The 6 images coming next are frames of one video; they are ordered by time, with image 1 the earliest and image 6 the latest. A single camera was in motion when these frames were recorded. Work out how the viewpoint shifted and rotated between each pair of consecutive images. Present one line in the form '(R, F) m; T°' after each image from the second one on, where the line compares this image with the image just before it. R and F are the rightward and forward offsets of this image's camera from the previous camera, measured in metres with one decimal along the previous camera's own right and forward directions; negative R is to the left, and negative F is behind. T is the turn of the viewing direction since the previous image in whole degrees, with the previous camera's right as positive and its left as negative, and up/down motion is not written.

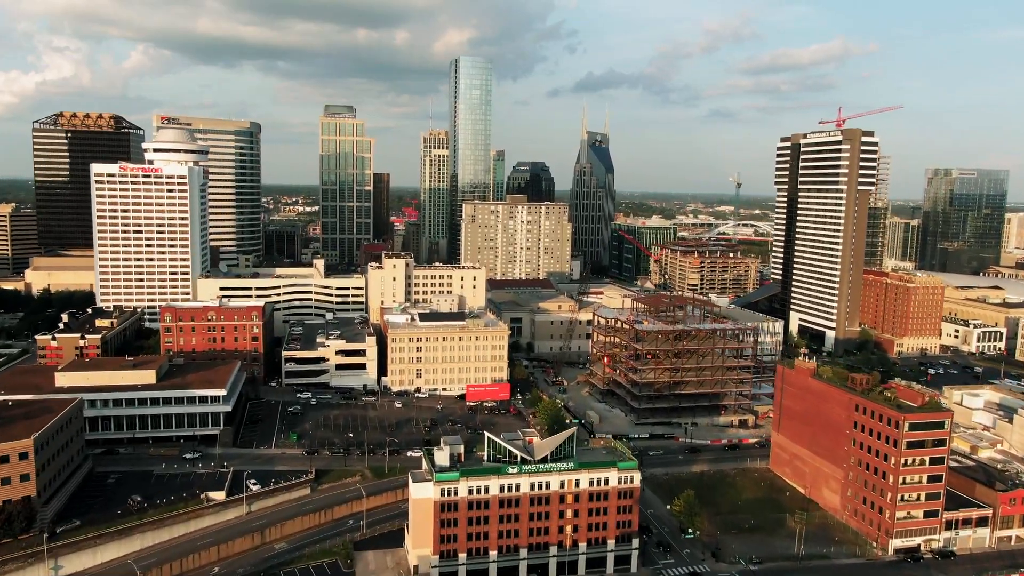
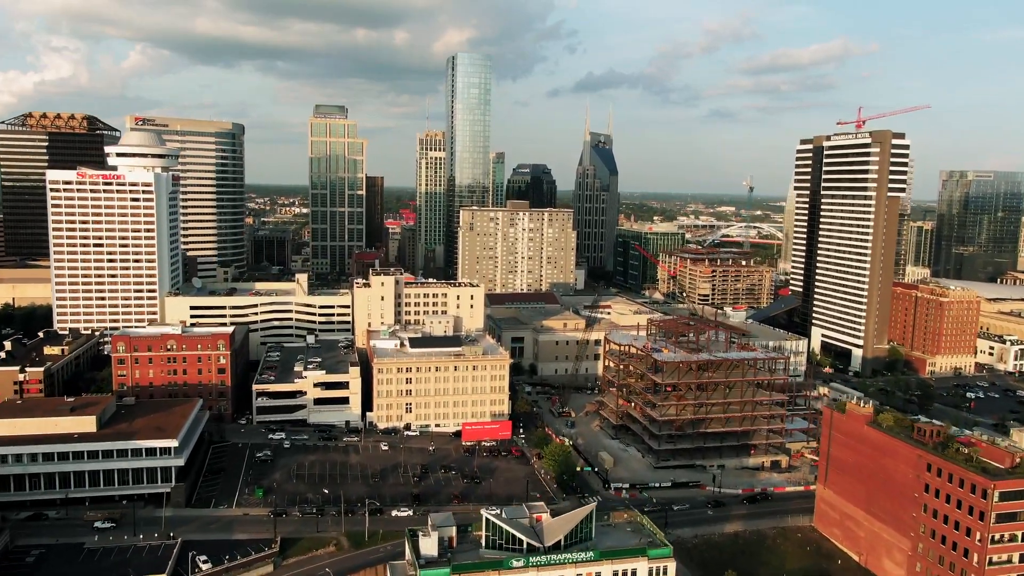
(-0.2, +9.7) m; 0°
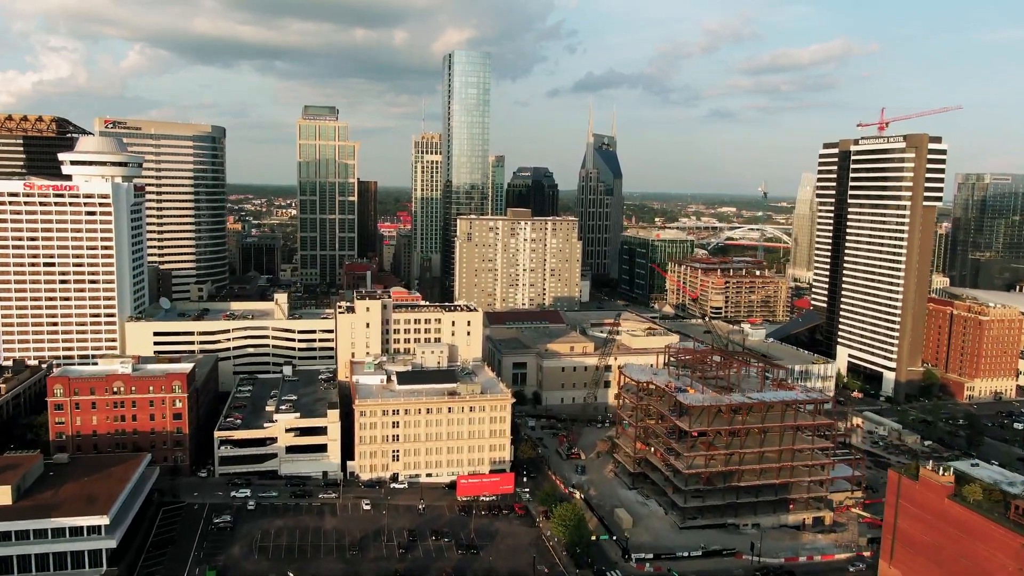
(-0.2, +9.7) m; 0°
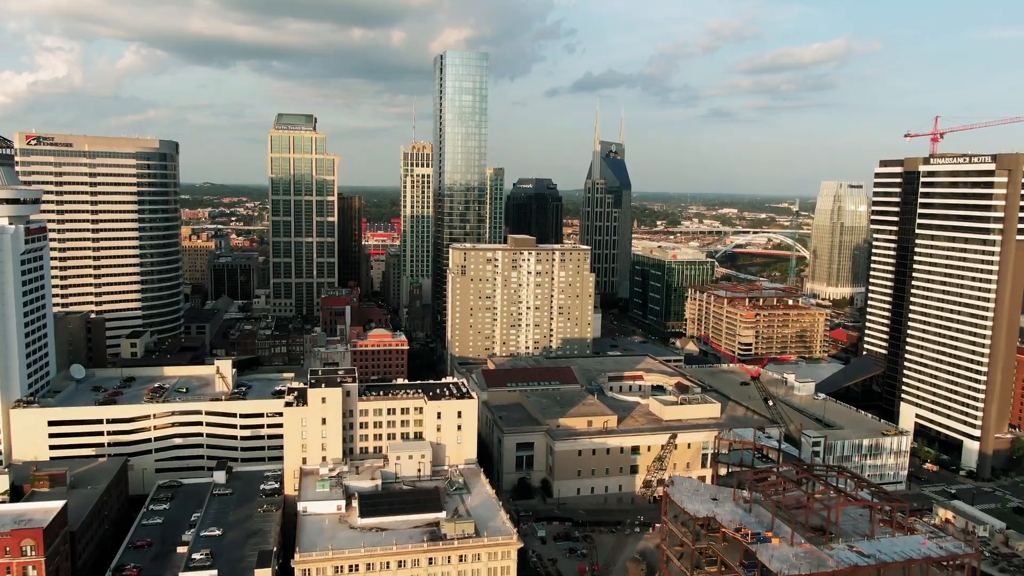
(-0.5, +19.0) m; 0°
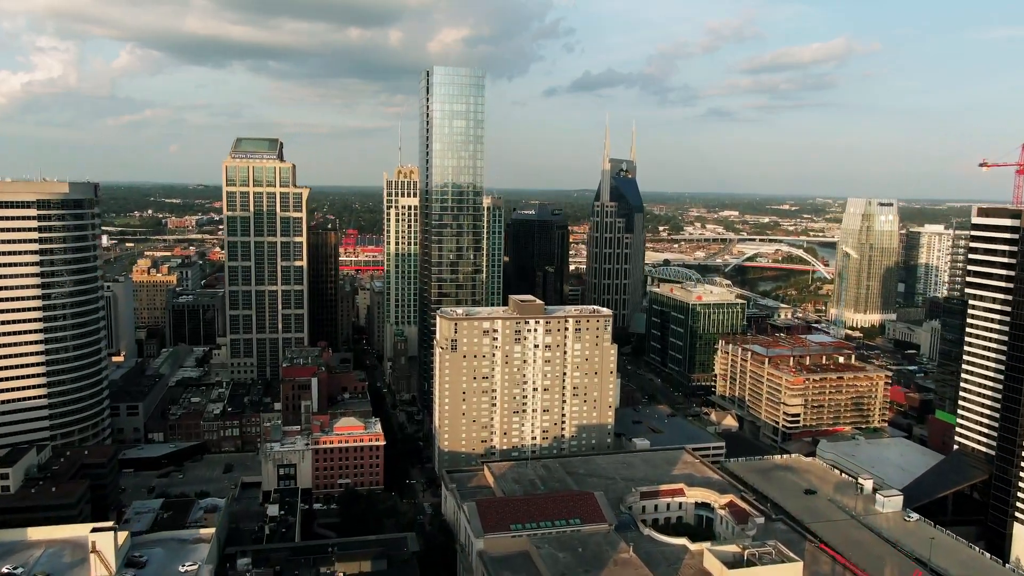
(-0.5, +22.3) m; 0°
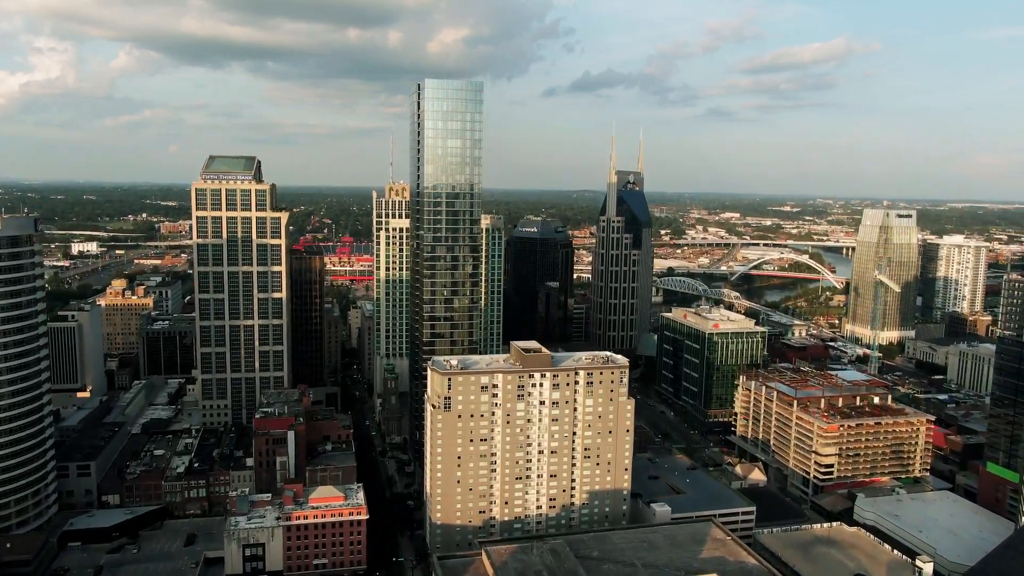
(-0.3, +11.6) m; 0°
